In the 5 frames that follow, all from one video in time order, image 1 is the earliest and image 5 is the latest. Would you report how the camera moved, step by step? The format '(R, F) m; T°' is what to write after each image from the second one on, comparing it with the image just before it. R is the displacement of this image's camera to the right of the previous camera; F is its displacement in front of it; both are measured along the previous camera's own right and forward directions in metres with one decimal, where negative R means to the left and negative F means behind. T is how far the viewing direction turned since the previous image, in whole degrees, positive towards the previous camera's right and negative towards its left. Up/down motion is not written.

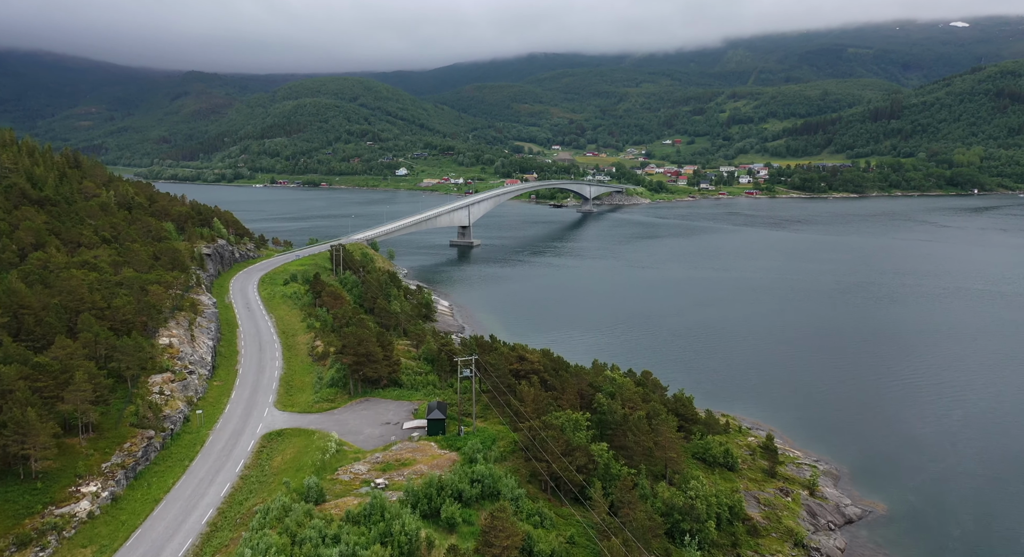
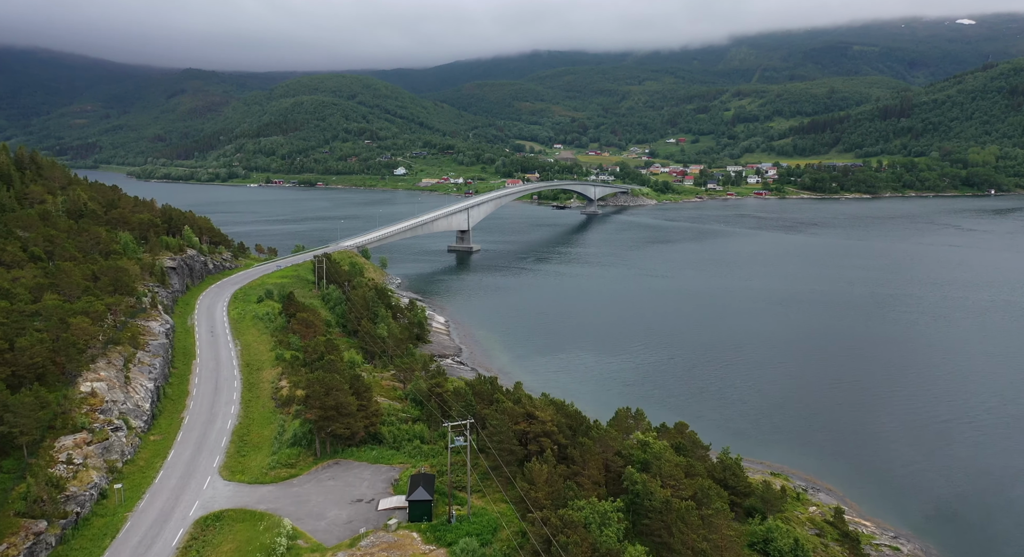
(-0.2, +6.3) m; 0°
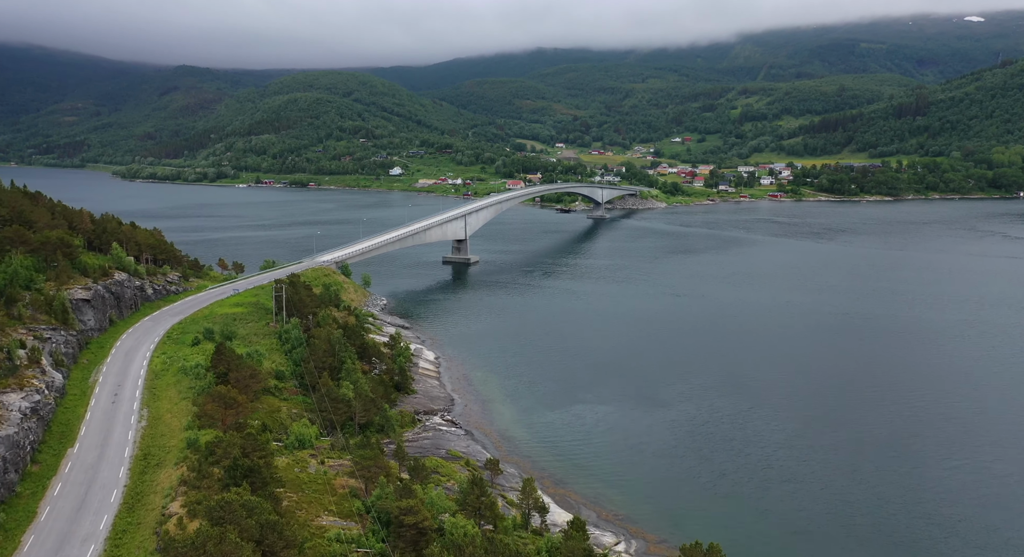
(-0.3, +10.7) m; 0°
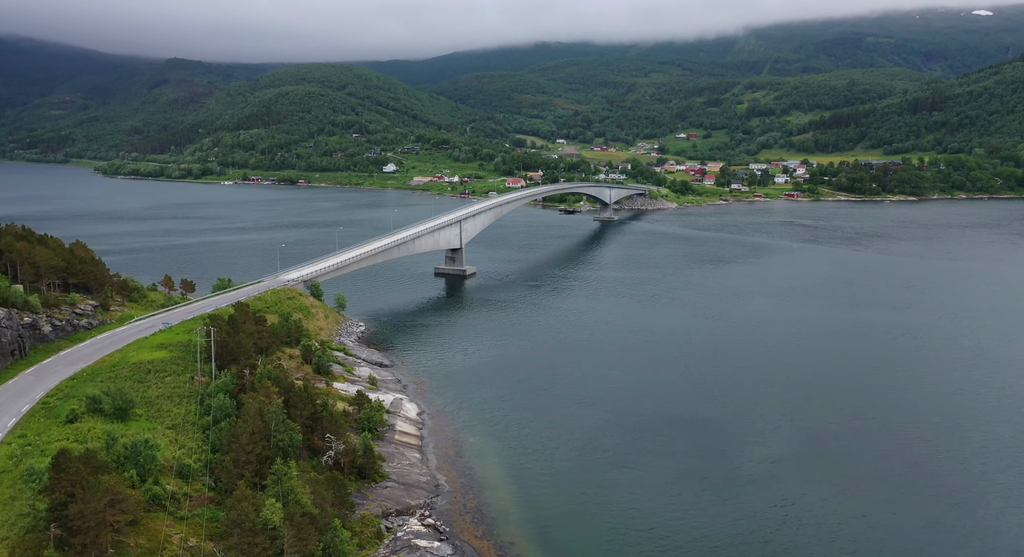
(-0.3, +11.2) m; 0°
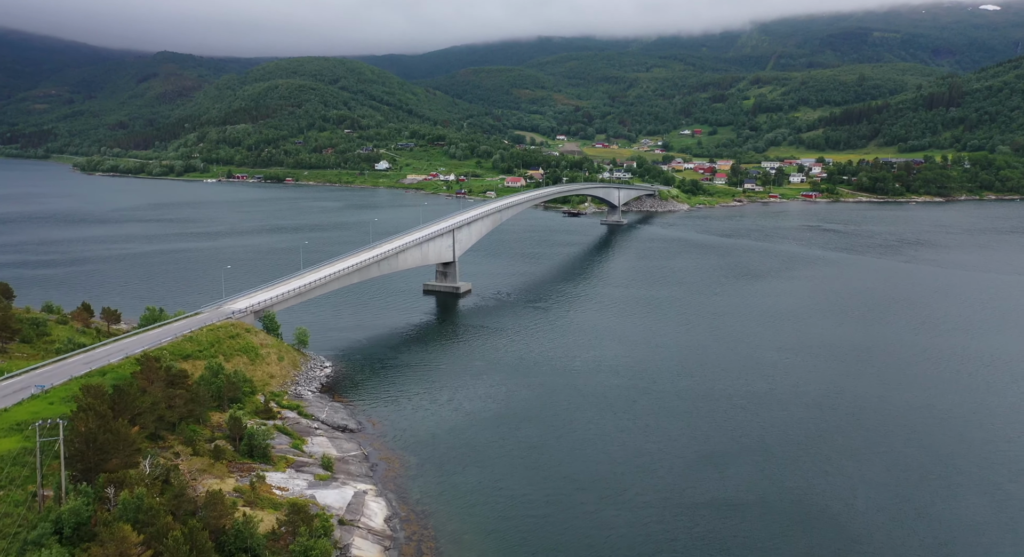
(-0.3, +11.3) m; 0°
